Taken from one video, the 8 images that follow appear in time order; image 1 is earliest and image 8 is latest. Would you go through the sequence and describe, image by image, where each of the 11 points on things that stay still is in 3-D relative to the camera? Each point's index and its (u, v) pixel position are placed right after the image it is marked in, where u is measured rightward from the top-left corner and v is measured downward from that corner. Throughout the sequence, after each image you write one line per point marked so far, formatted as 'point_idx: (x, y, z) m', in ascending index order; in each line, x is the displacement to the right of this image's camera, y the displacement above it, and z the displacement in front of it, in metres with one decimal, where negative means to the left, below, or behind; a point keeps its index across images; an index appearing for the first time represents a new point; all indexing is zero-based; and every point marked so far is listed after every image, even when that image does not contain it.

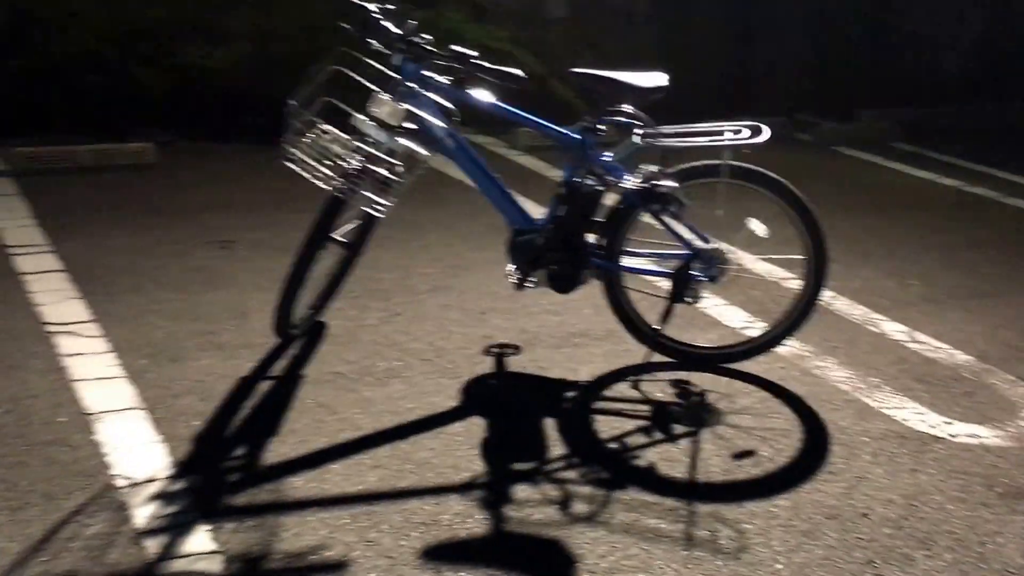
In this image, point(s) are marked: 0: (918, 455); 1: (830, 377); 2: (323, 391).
0: (+0.8, -0.3, +4.2) m
1: (+0.7, -0.2, +4.4) m
2: (-0.4, -0.2, +4.0) m
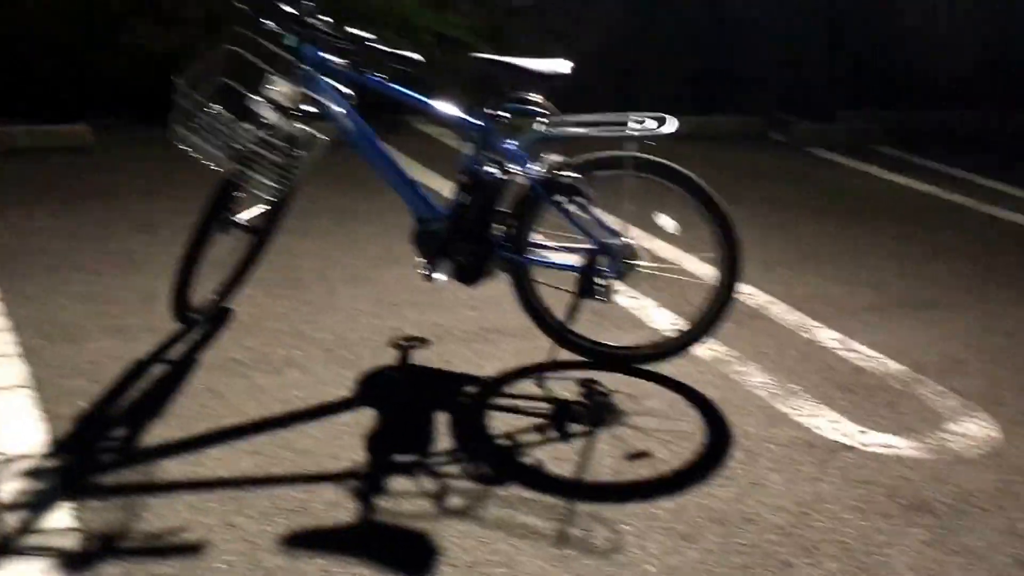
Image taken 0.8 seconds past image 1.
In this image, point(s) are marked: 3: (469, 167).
0: (+0.6, -0.4, +4.0) m
1: (+0.5, -0.2, +4.3) m
2: (-0.6, -0.2, +4.0) m
3: (-0.1, +0.2, +4.1) m
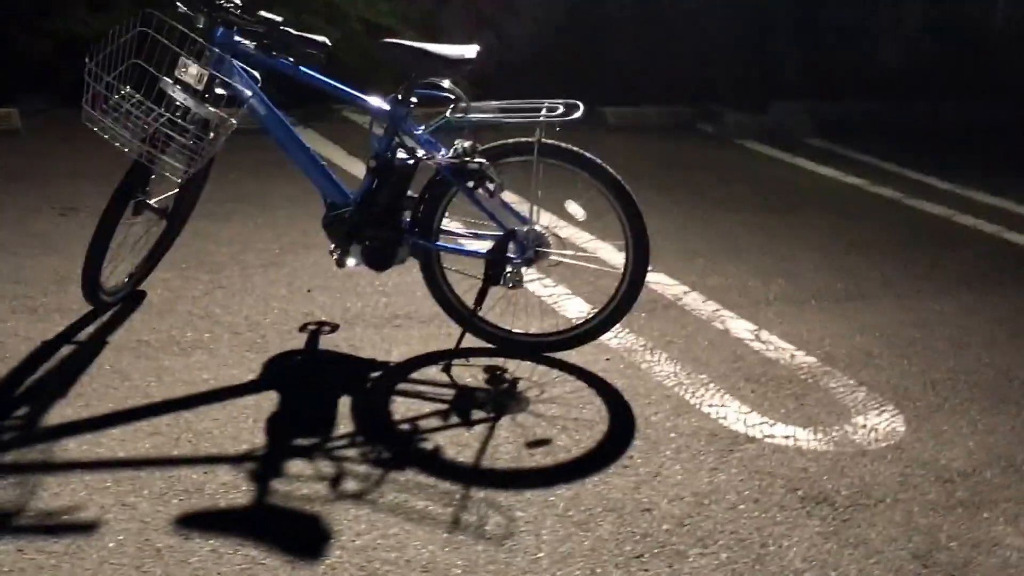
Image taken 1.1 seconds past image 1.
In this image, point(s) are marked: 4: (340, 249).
0: (+0.4, -0.3, +4.1) m
1: (+0.3, -0.2, +4.3) m
2: (-0.8, -0.1, +4.0) m
3: (-0.3, +0.3, +4.1) m
4: (-0.4, +0.1, +4.2) m
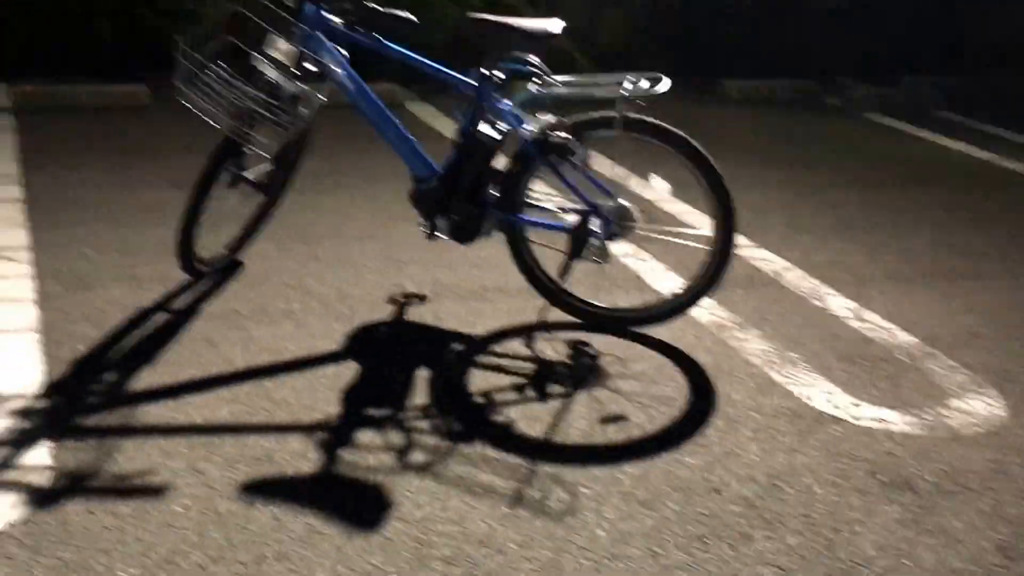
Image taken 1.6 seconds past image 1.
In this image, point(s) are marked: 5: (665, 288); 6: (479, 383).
0: (+0.6, -0.3, +4.0) m
1: (+0.5, -0.1, +4.3) m
2: (-0.6, -0.1, +4.1) m
3: (-0.1, +0.3, +4.1) m
4: (-0.2, +0.1, +4.2) m
5: (+0.3, 0.0, +4.4) m
6: (-0.1, -0.2, +4.0) m
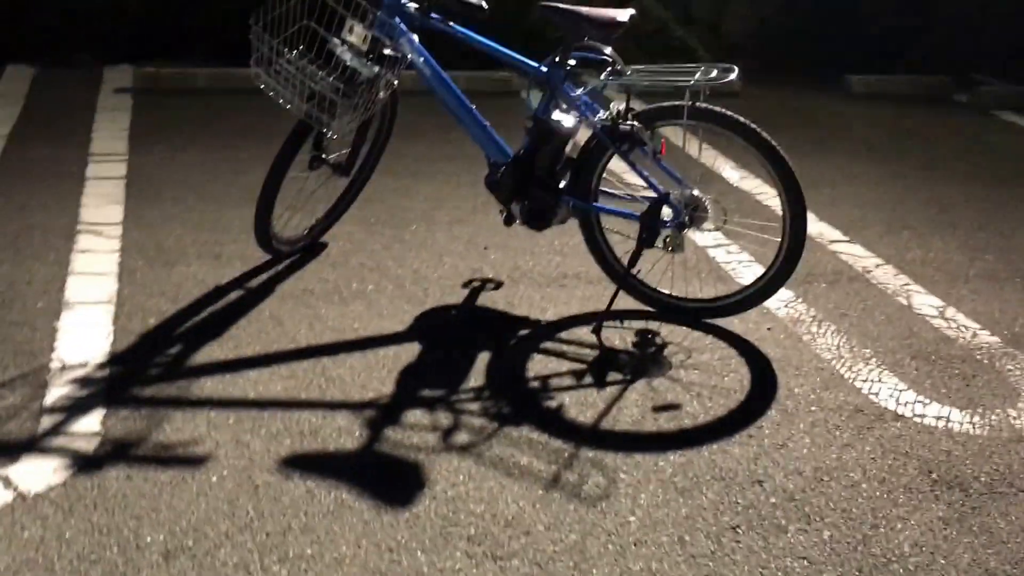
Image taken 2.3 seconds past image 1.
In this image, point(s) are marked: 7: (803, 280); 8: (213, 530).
0: (+0.7, -0.3, +3.9) m
1: (+0.6, -0.1, +4.2) m
2: (-0.5, 0.0, +4.2) m
3: (+0.1, +0.4, +4.2) m
4: (0.0, +0.2, +4.2) m
5: (+0.5, 0.0, +4.4) m
6: (+0.1, -0.2, +4.1) m
7: (+0.6, 0.0, +4.6) m
8: (-0.5, -0.4, +3.4) m
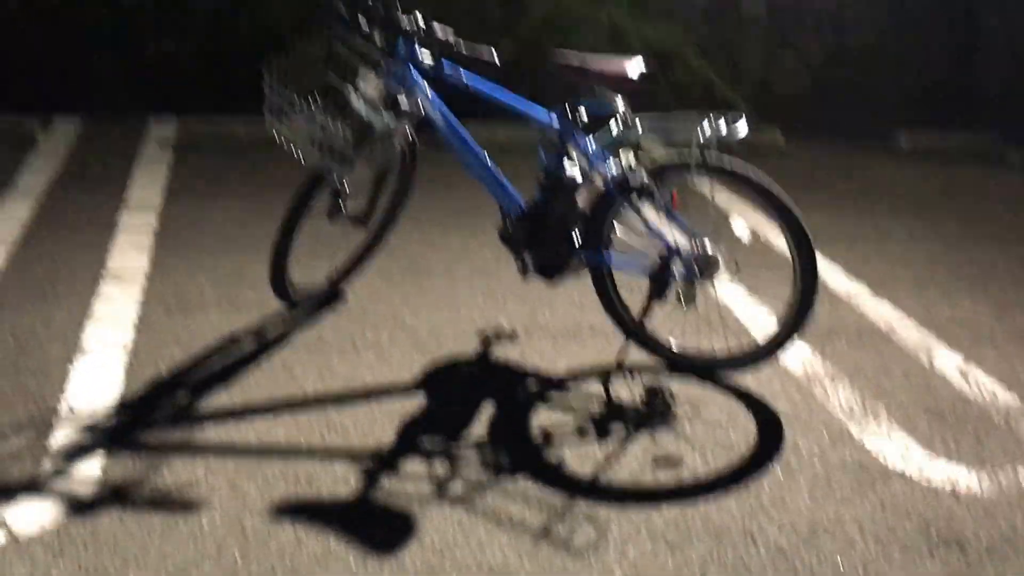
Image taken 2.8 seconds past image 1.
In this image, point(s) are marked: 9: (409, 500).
0: (+0.7, -0.4, +3.9) m
1: (+0.7, -0.2, +4.2) m
2: (-0.5, -0.1, +4.3) m
3: (+0.1, +0.3, +4.2) m
4: (0.0, +0.1, +4.3) m
5: (+0.5, -0.1, +4.4) m
6: (+0.1, -0.3, +4.1) m
7: (+0.7, -0.1, +4.5) m
8: (-0.6, -0.5, +3.5) m
9: (-0.2, -0.4, +3.8) m
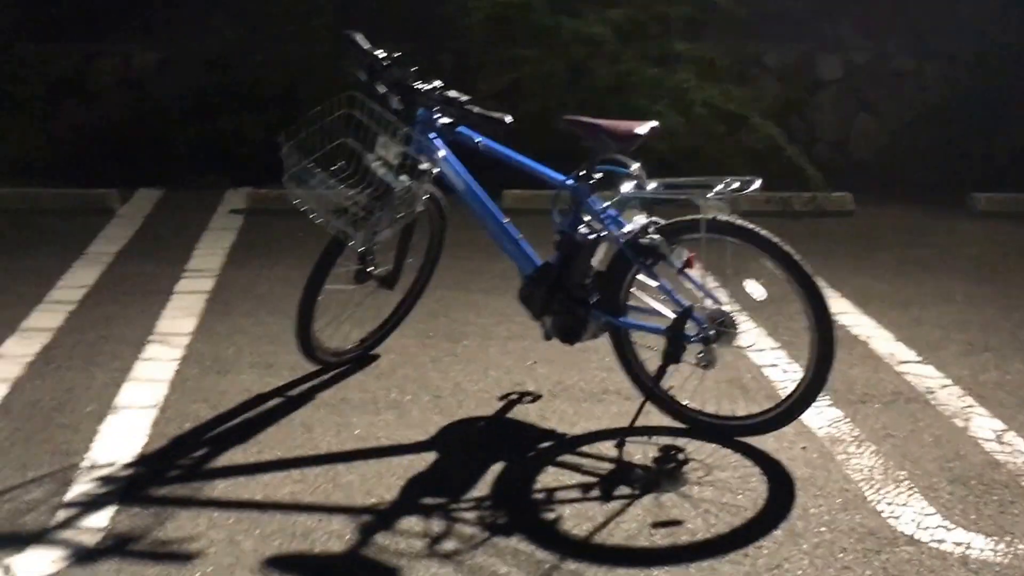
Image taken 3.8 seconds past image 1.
0: (+0.7, -0.5, +3.8) m
1: (+0.7, -0.4, +4.1) m
2: (-0.4, -0.3, +4.3) m
3: (+0.1, +0.1, +4.2) m
4: (0.0, -0.1, +4.3) m
5: (+0.6, -0.2, +4.3) m
6: (+0.1, -0.4, +4.1) m
7: (+0.8, -0.3, +4.4) m
8: (-0.6, -0.6, +3.6) m
9: (-0.2, -0.5, +3.8) m
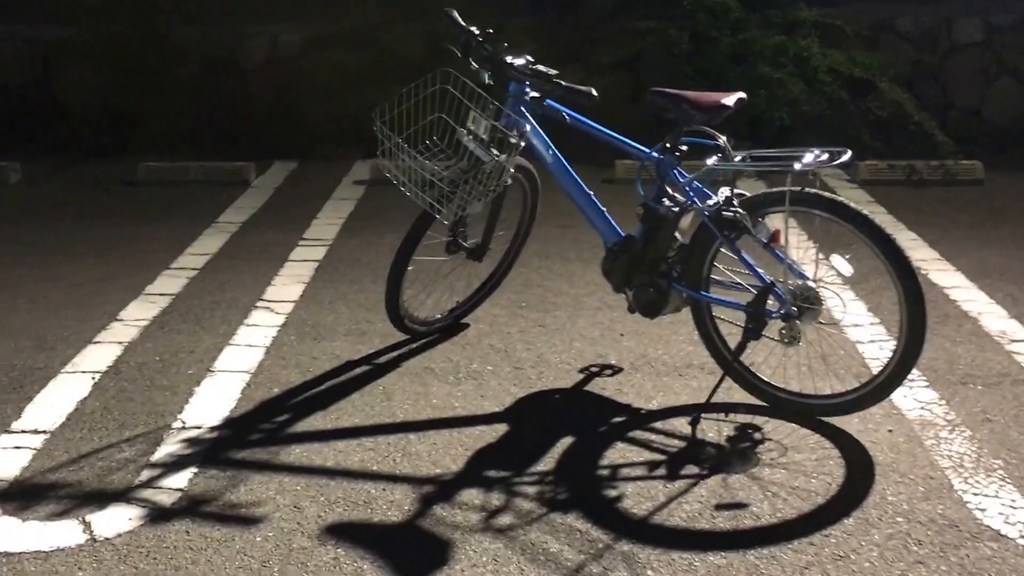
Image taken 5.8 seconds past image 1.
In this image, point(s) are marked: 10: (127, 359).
0: (+0.8, -0.5, +3.7) m
1: (+0.8, -0.3, +4.0) m
2: (-0.2, -0.2, +4.4) m
3: (+0.3, +0.2, +4.1) m
4: (+0.2, 0.0, +4.2) m
5: (+0.8, -0.2, +4.2) m
6: (+0.2, -0.3, +4.0) m
7: (+1.0, -0.2, +4.3) m
8: (-0.6, -0.5, +3.6) m
9: (-0.1, -0.5, +3.8) m
10: (-0.9, -0.2, +4.5) m
